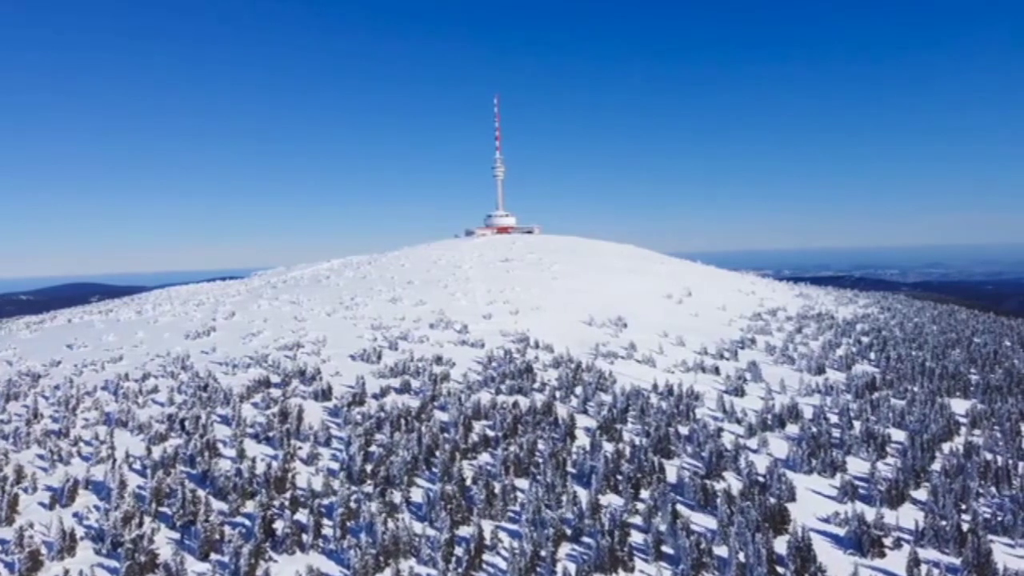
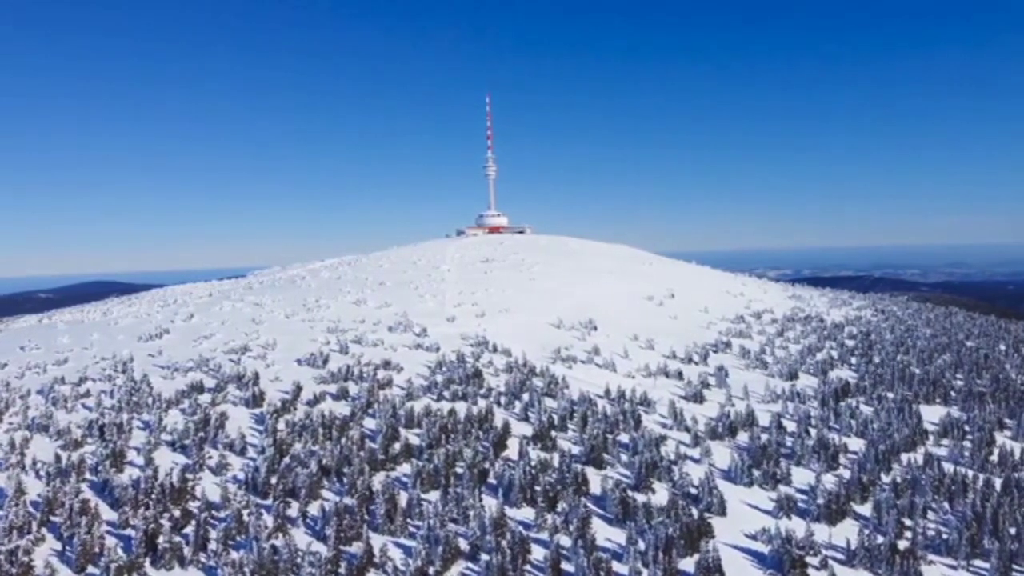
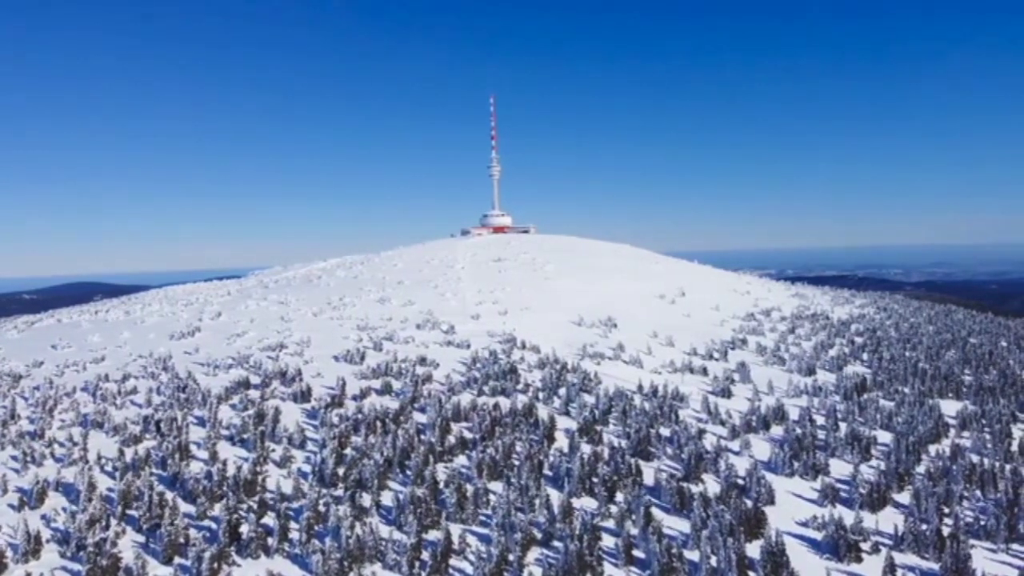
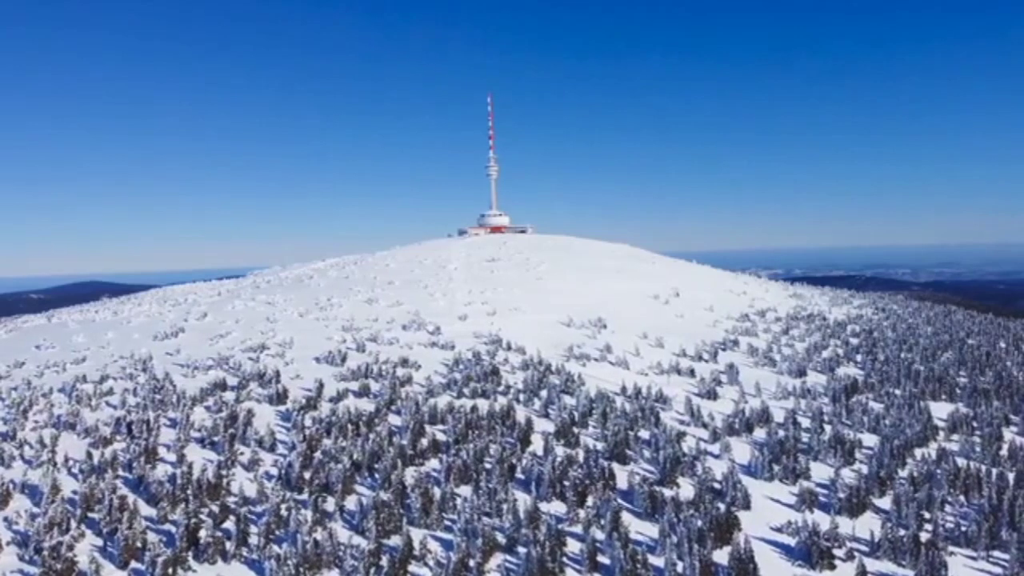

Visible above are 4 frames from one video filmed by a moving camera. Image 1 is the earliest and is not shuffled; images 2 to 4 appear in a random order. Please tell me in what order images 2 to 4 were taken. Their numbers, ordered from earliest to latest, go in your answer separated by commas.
3, 4, 2
